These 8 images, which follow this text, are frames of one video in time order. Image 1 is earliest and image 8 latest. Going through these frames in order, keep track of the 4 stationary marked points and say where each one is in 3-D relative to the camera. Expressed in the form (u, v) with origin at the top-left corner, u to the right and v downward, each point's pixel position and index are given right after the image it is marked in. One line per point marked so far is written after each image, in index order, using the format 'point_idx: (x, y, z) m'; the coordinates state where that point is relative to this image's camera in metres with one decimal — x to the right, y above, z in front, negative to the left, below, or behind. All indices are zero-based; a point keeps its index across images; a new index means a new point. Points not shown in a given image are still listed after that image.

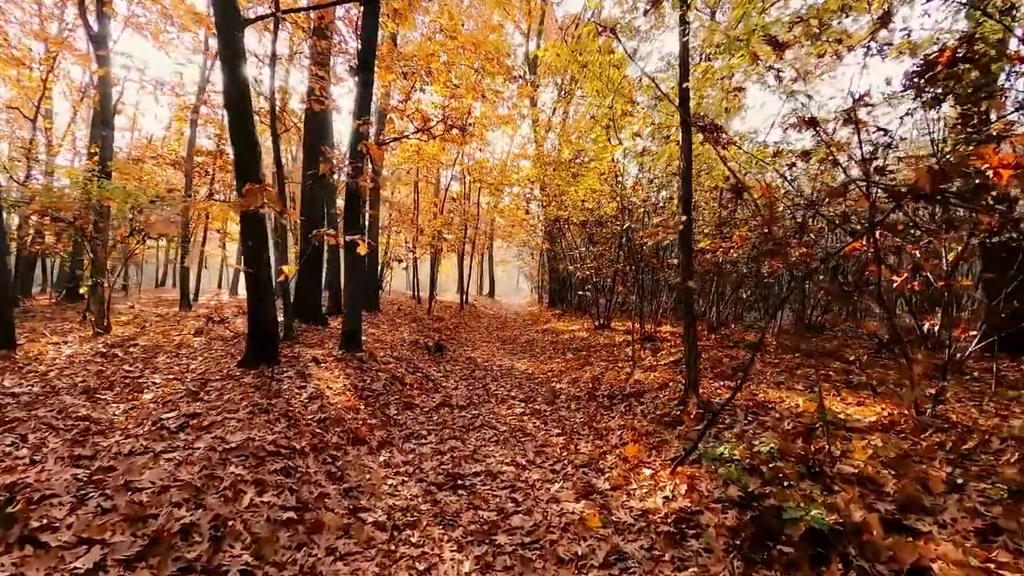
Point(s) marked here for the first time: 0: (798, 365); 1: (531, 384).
0: (+4.8, -1.3, +8.7) m
1: (+0.4, -1.9, +10.0) m
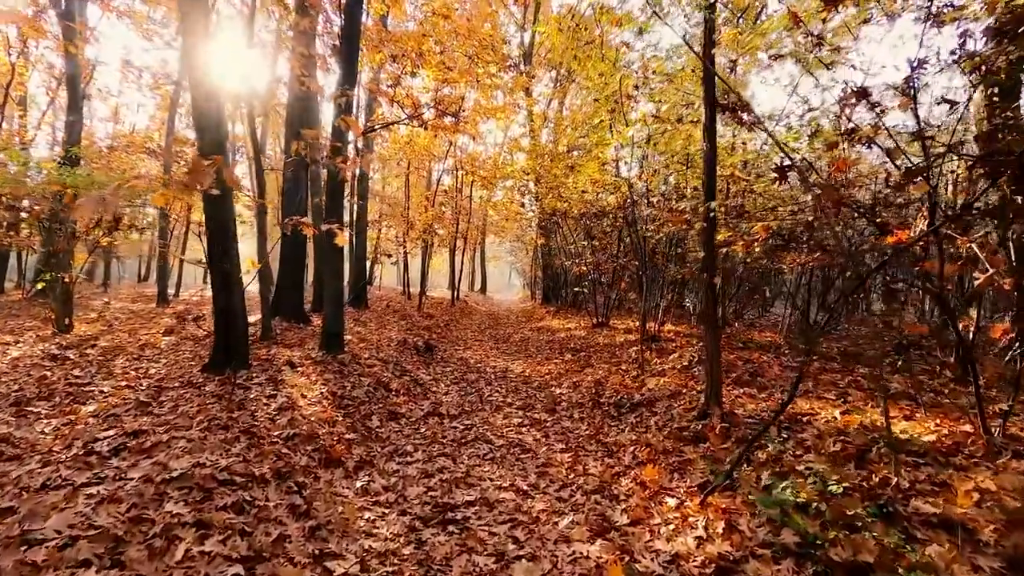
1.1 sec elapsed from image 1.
0: (+4.8, -1.3, +8.0) m
1: (+0.3, -1.8, +9.3) m
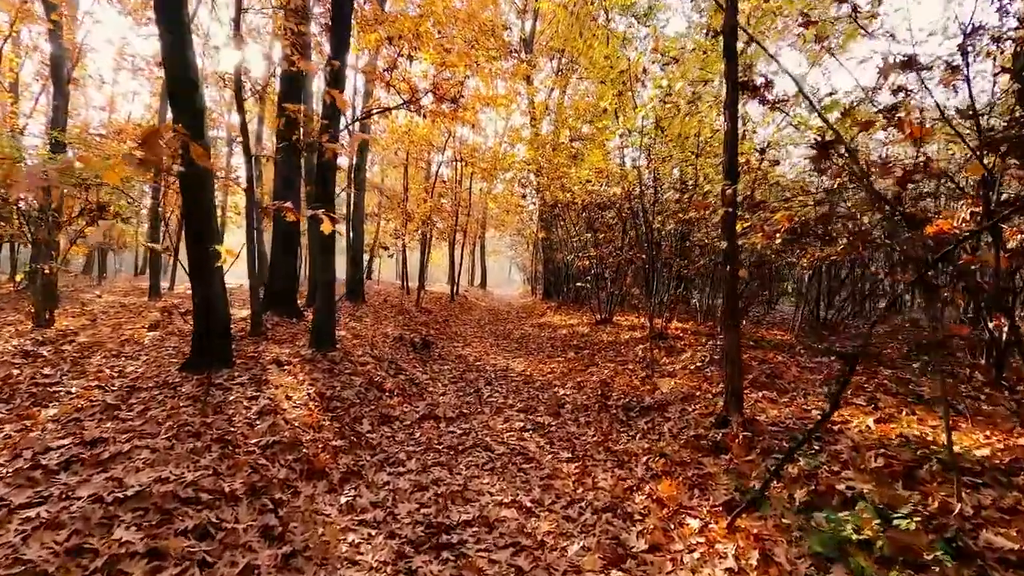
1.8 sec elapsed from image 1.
0: (+4.8, -1.2, +7.5) m
1: (+0.3, -1.7, +8.8) m
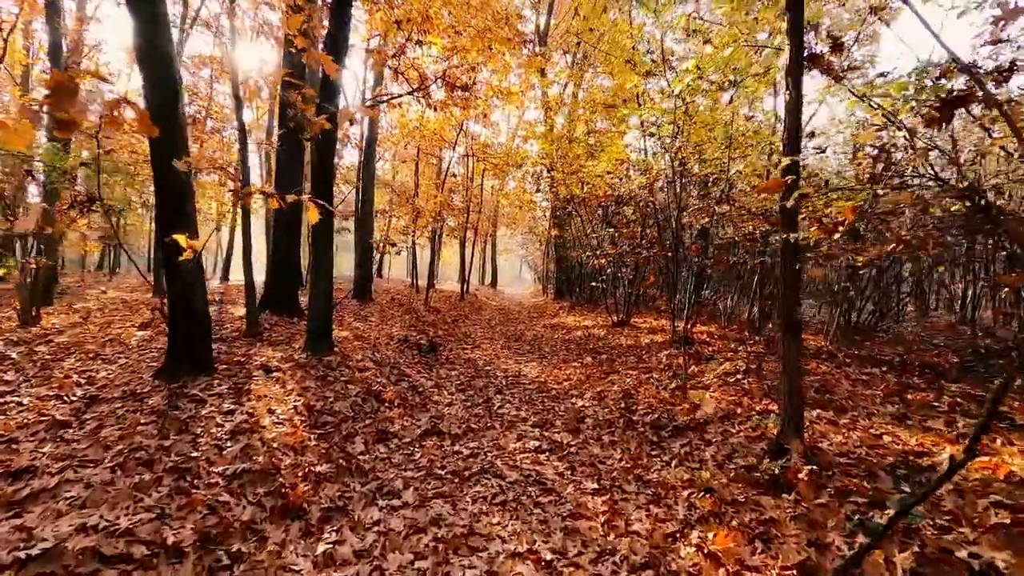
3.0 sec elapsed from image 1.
0: (+4.9, -1.3, +6.6) m
1: (+0.5, -1.7, +7.9) m
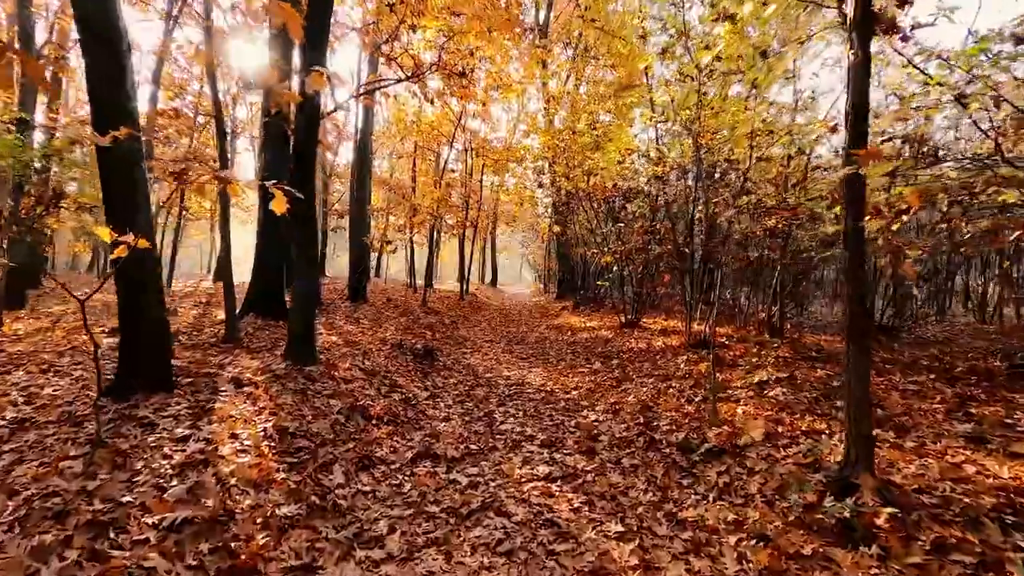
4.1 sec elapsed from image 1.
0: (+5.0, -1.2, +5.7) m
1: (+0.6, -1.7, +7.1) m
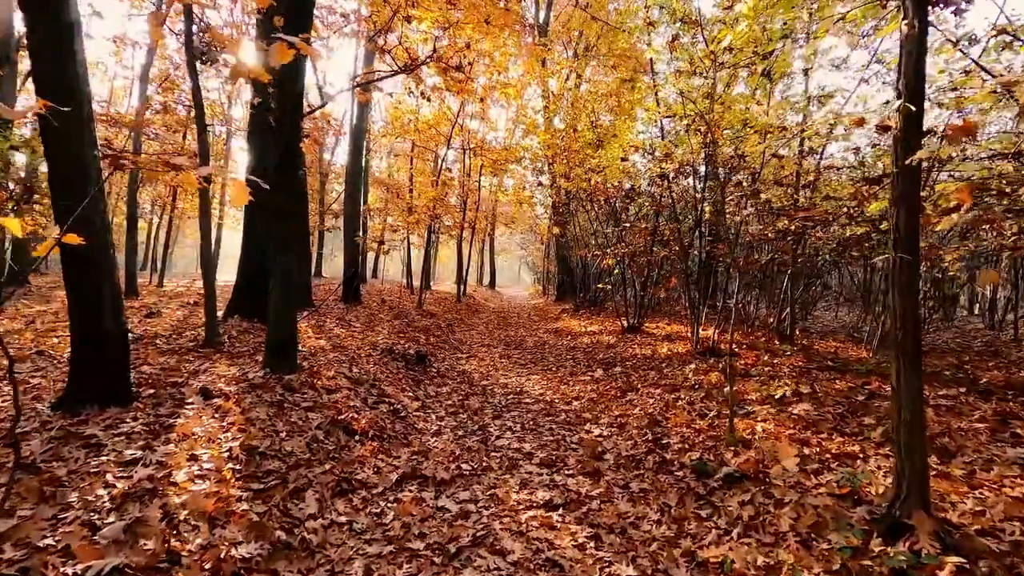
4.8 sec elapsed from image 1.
0: (+5.0, -1.3, +5.2) m
1: (+0.5, -1.8, +6.6) m
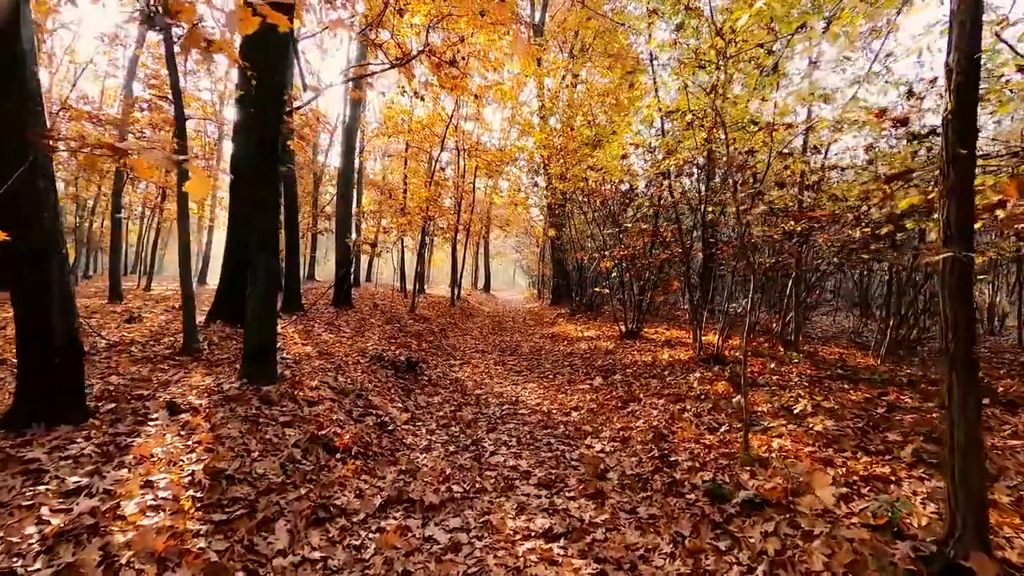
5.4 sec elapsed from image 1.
0: (+4.9, -1.4, +4.8) m
1: (+0.5, -1.8, +6.1) m
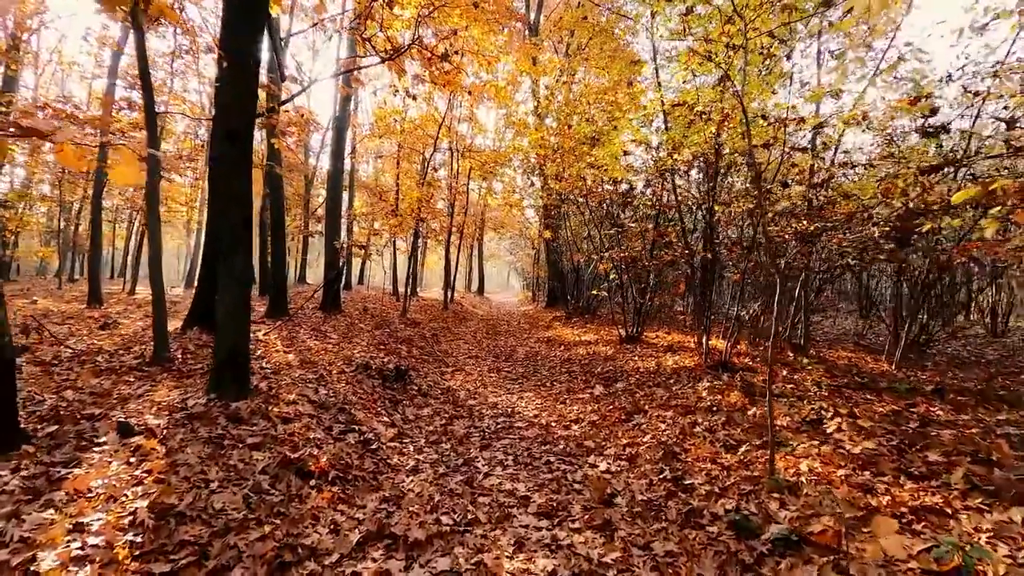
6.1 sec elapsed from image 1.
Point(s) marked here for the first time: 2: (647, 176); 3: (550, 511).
0: (+4.9, -1.4, +4.3) m
1: (+0.4, -1.9, +5.6) m
2: (+2.8, +2.4, +10.5) m
3: (+0.3, -1.9, +4.5) m
